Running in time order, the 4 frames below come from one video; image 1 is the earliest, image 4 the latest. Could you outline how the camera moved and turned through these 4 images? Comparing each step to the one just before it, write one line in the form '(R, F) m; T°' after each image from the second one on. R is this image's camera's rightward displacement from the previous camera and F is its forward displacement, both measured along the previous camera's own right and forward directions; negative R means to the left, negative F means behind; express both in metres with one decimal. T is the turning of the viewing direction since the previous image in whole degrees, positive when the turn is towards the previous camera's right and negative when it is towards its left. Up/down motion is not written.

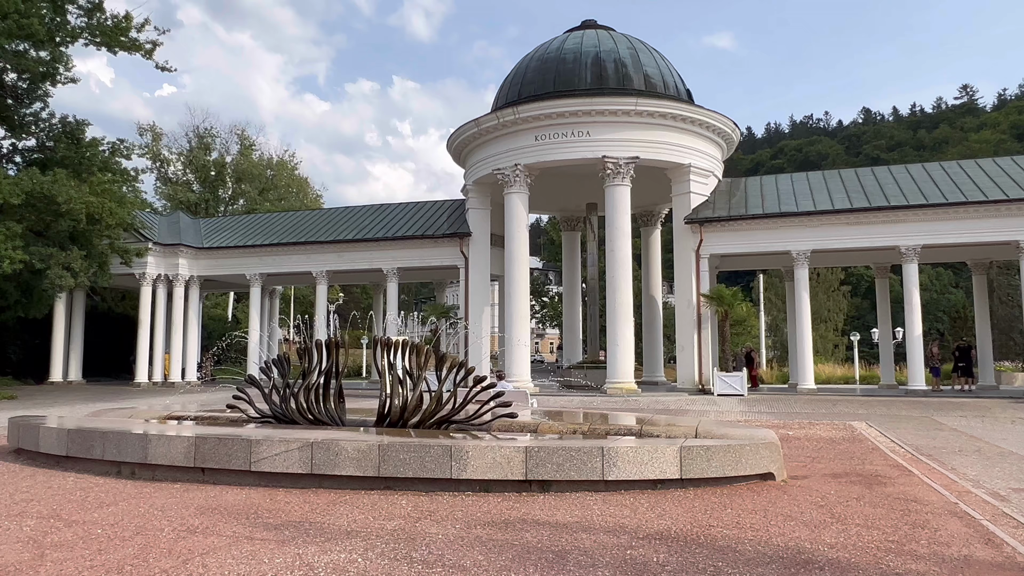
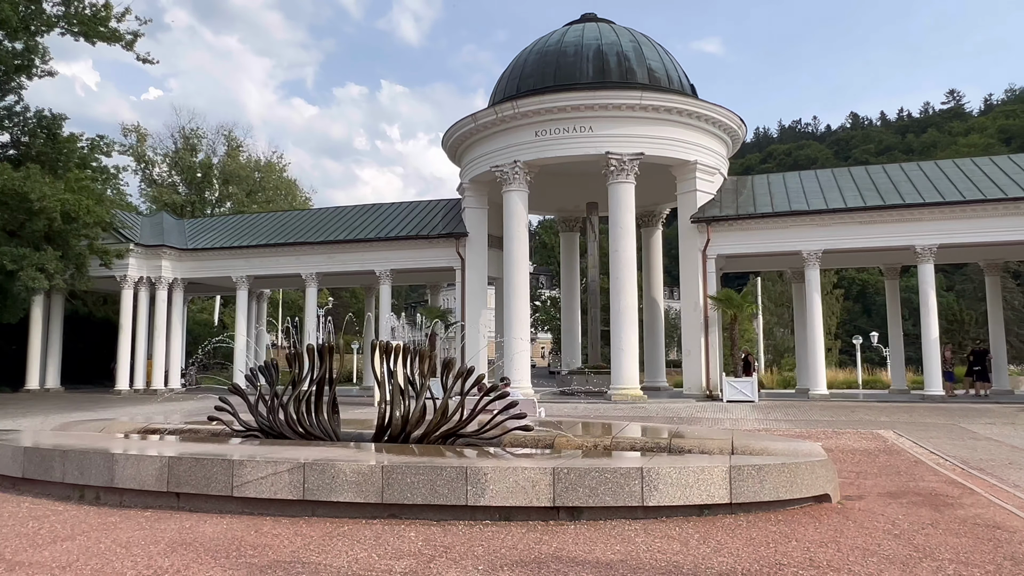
(-0.3, +1.0) m; +1°
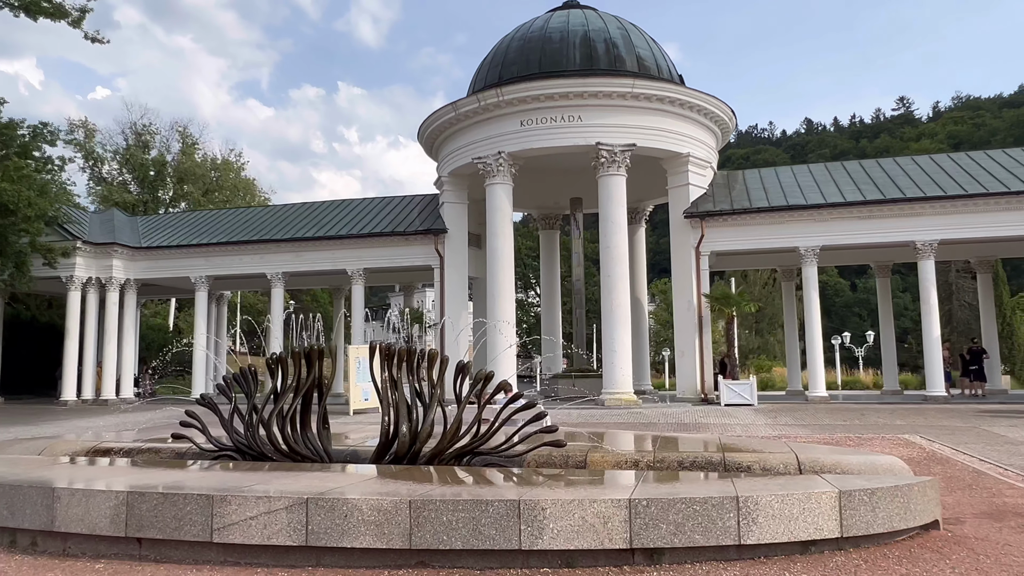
(-0.7, +1.3) m; +3°
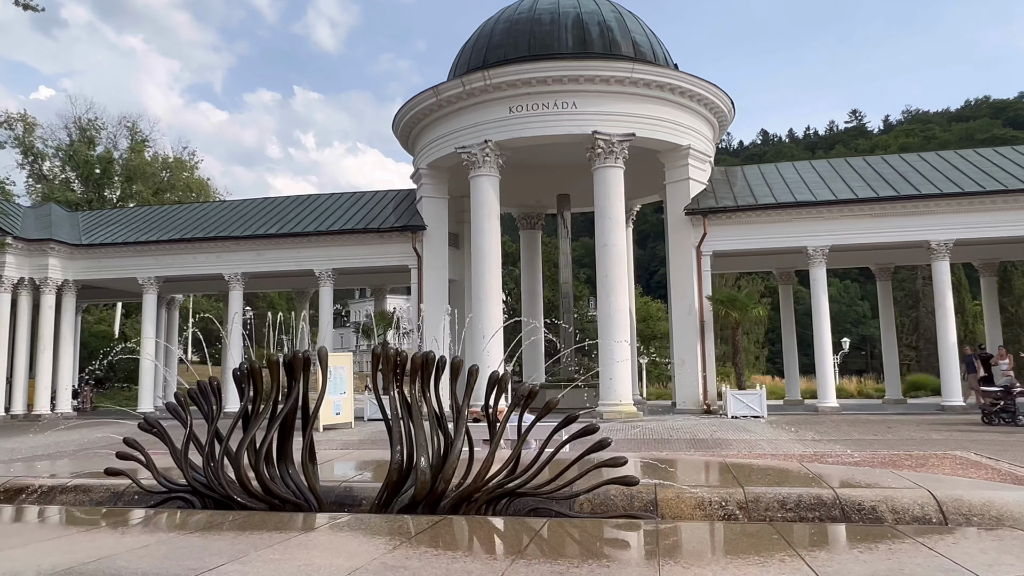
(-0.8, +1.8) m; +3°
